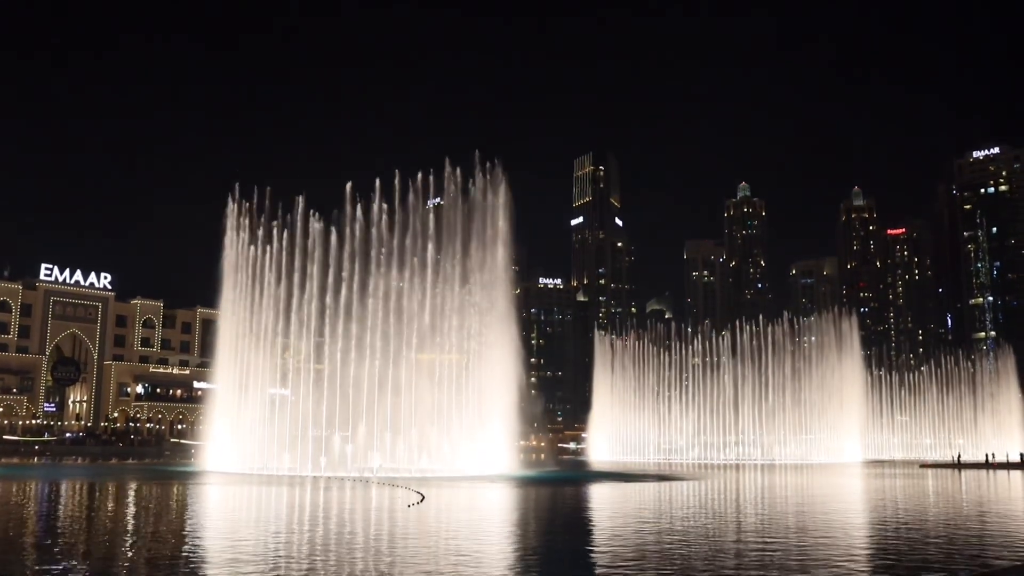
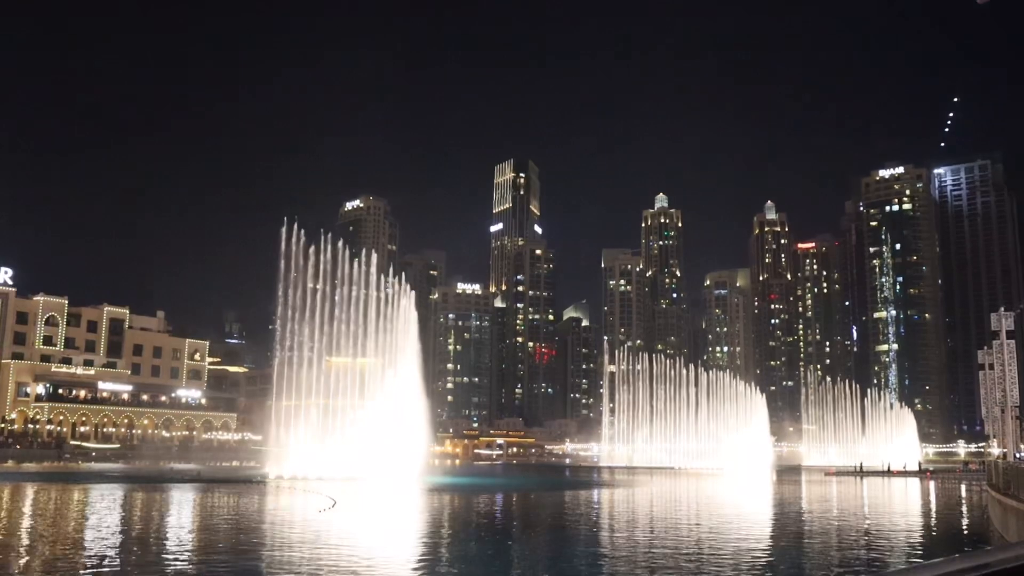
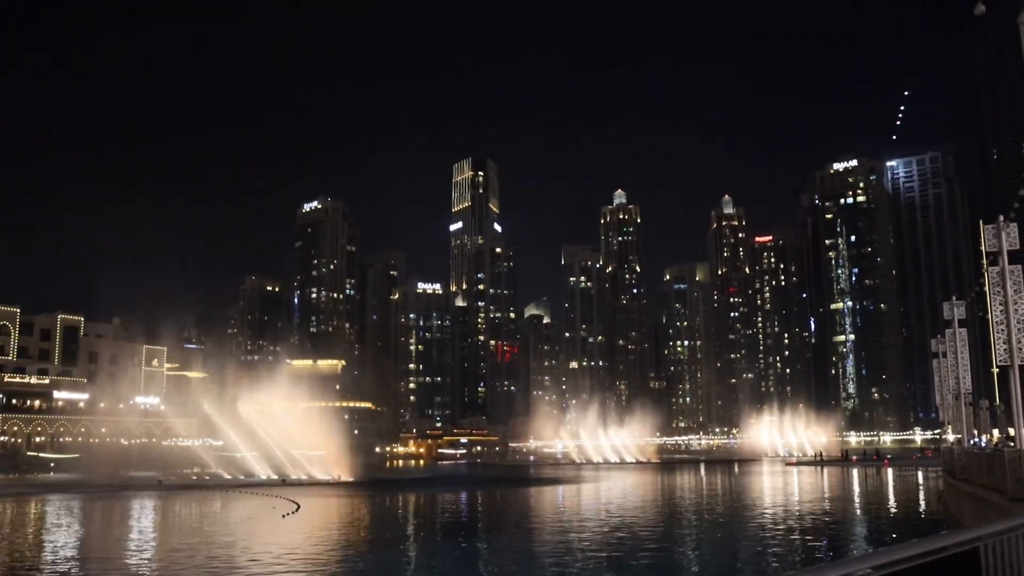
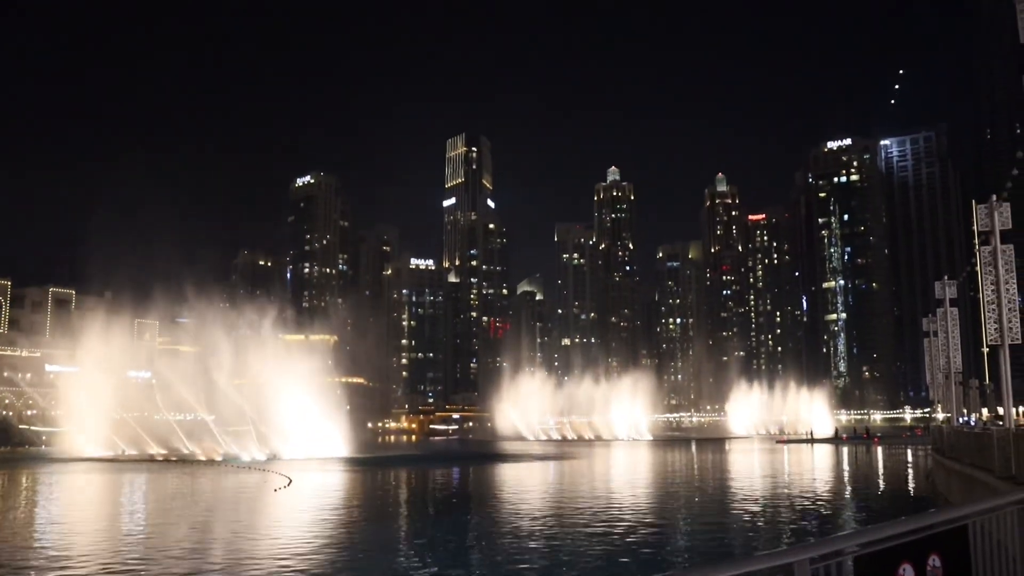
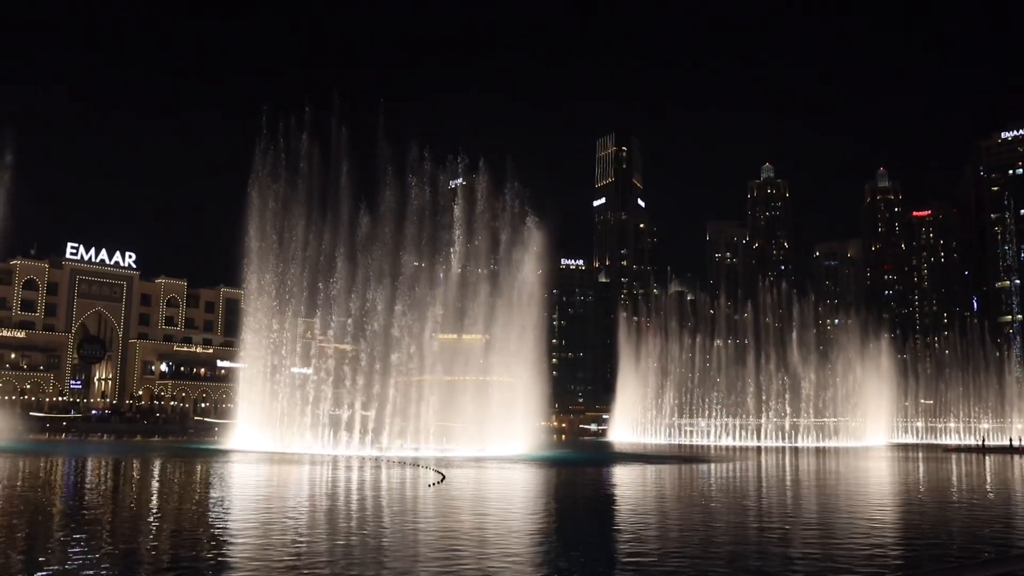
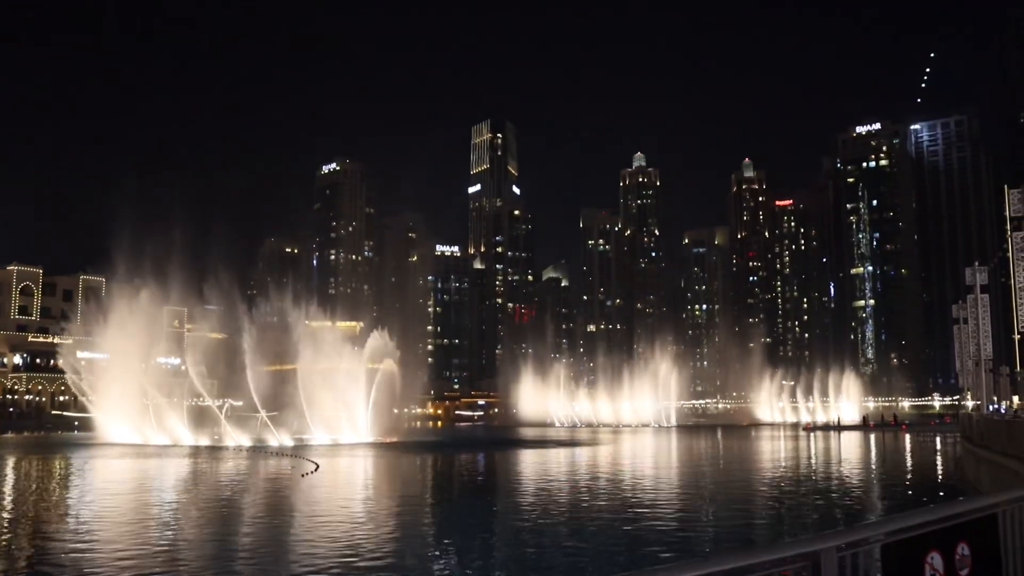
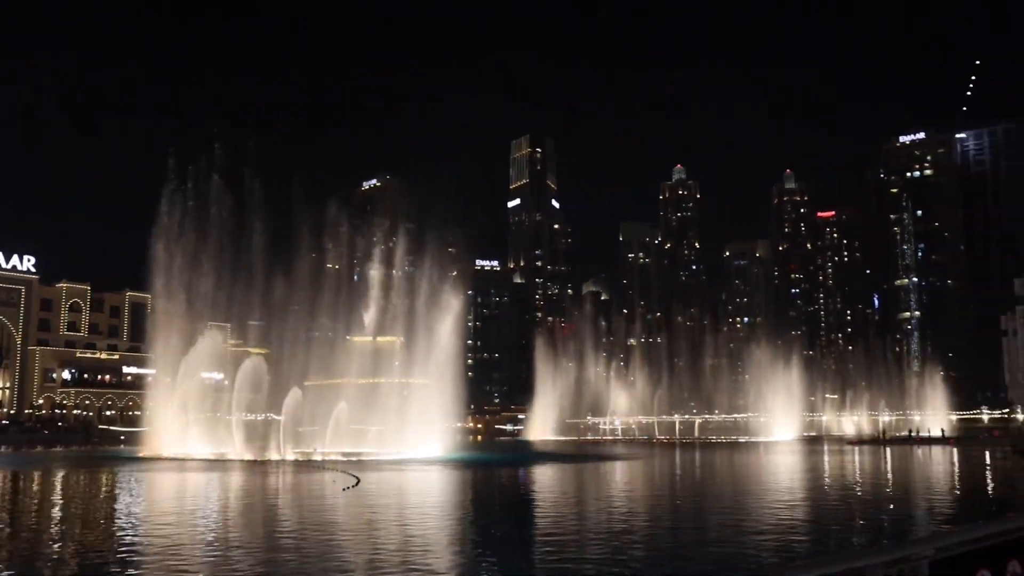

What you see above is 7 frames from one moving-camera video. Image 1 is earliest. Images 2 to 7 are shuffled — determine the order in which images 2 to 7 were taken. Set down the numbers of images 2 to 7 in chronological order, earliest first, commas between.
5, 7, 6, 4, 3, 2
